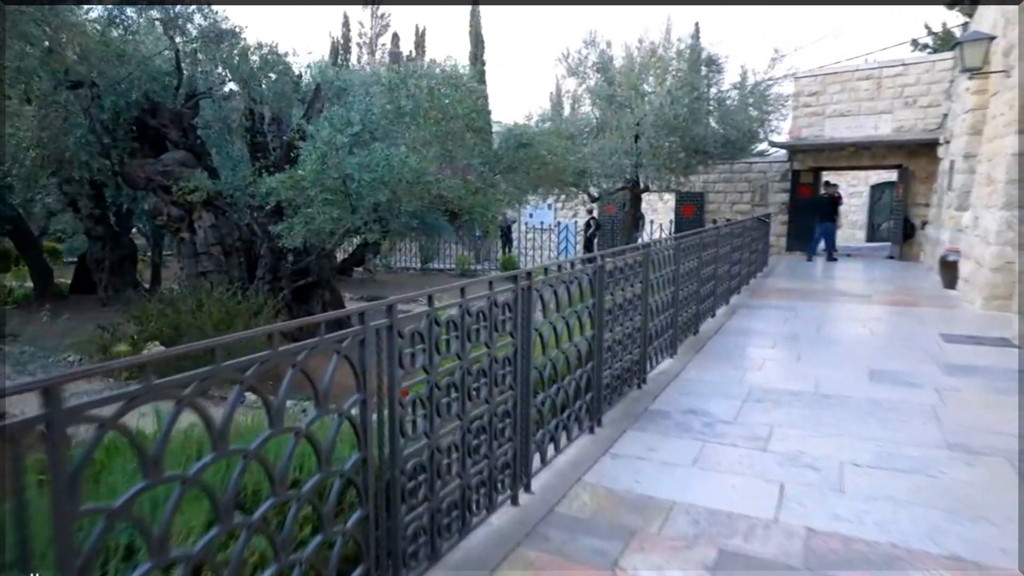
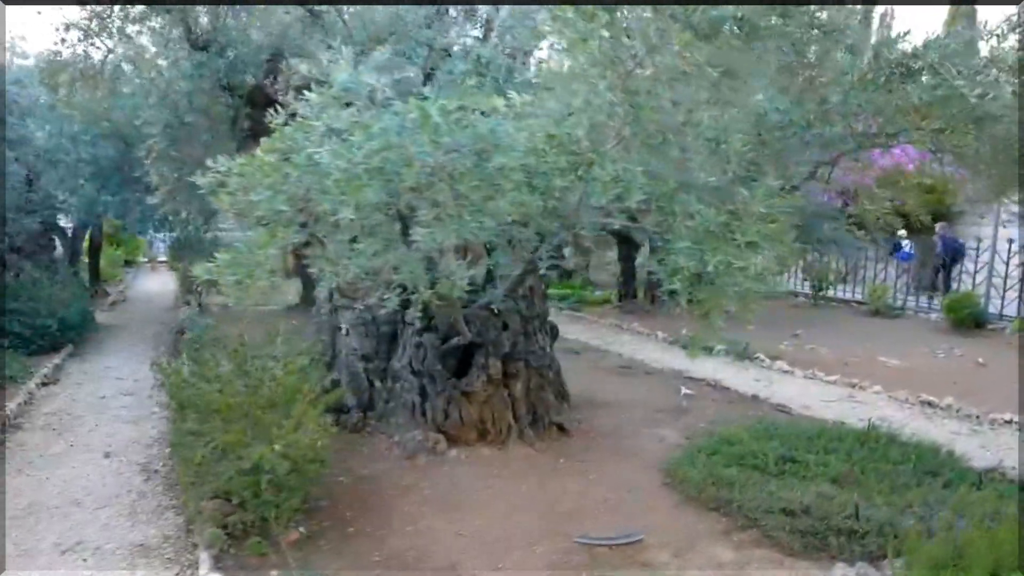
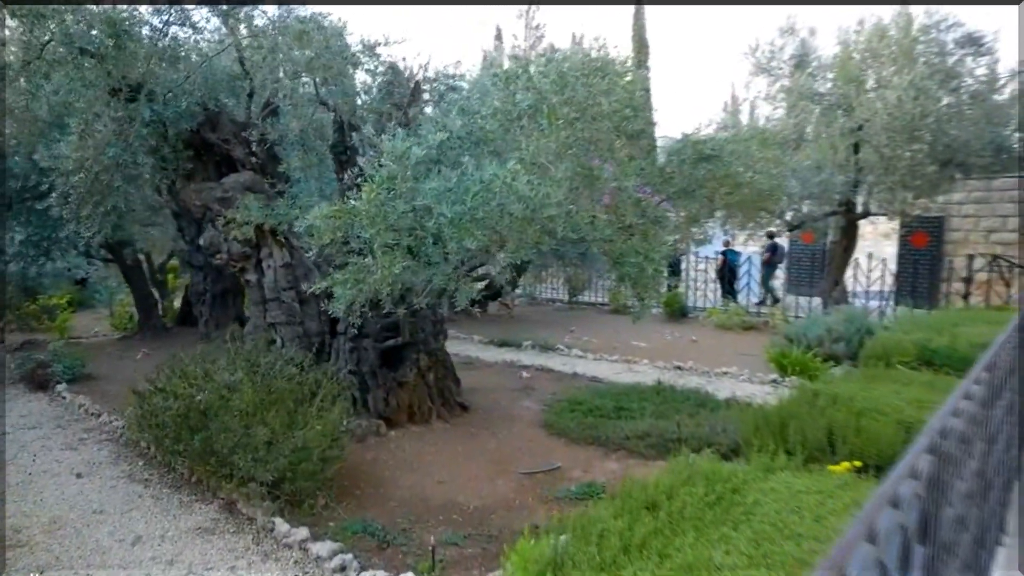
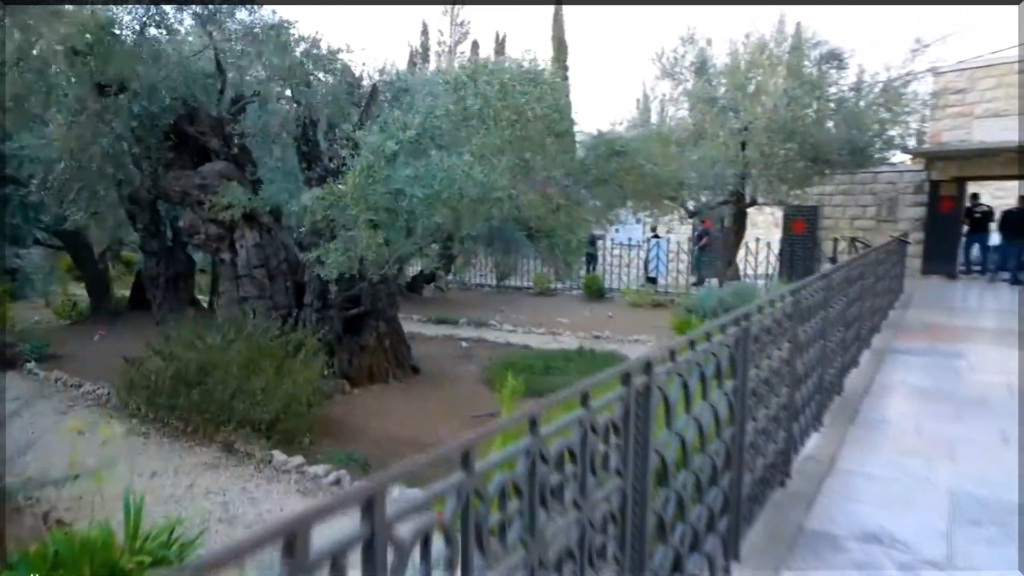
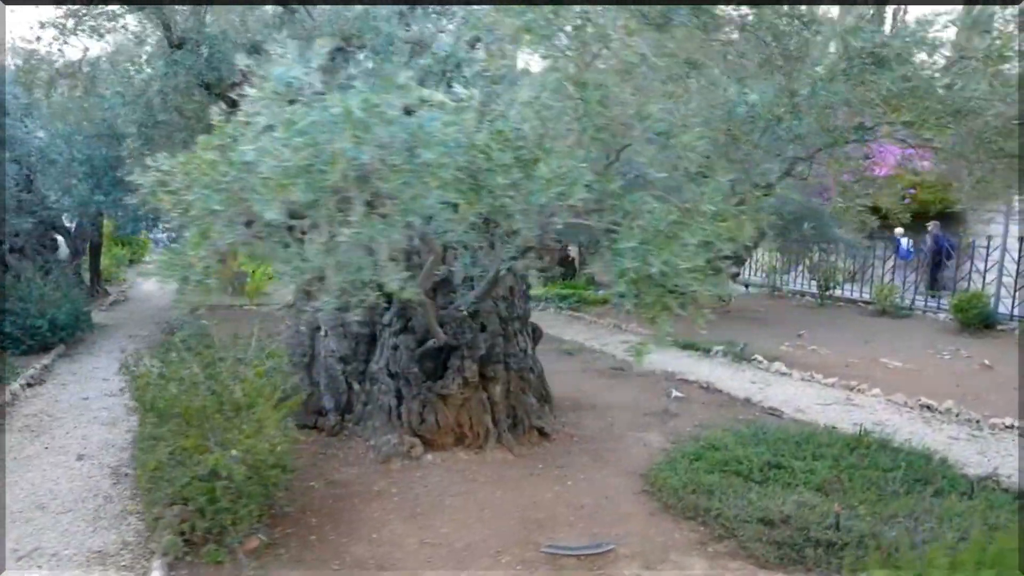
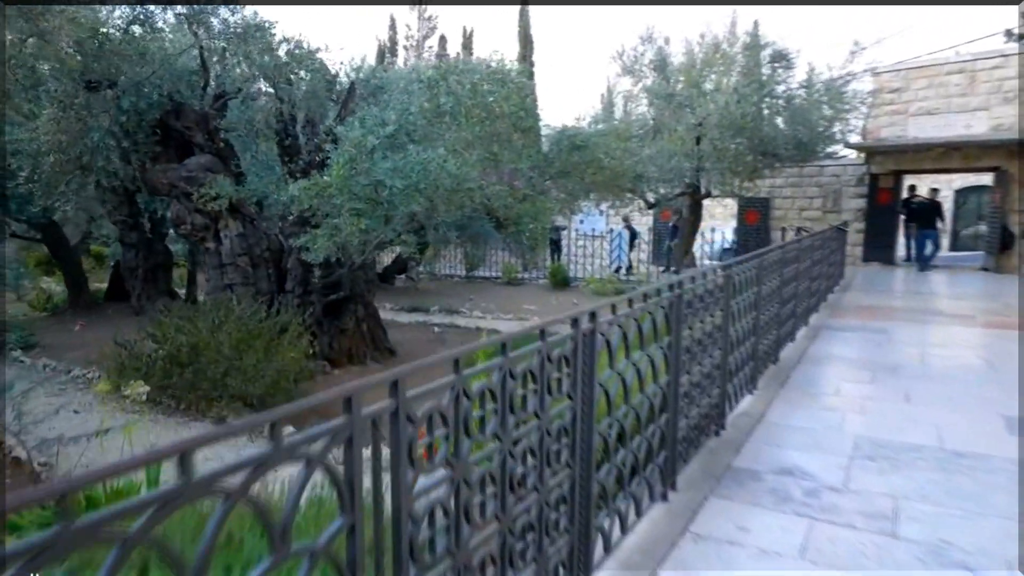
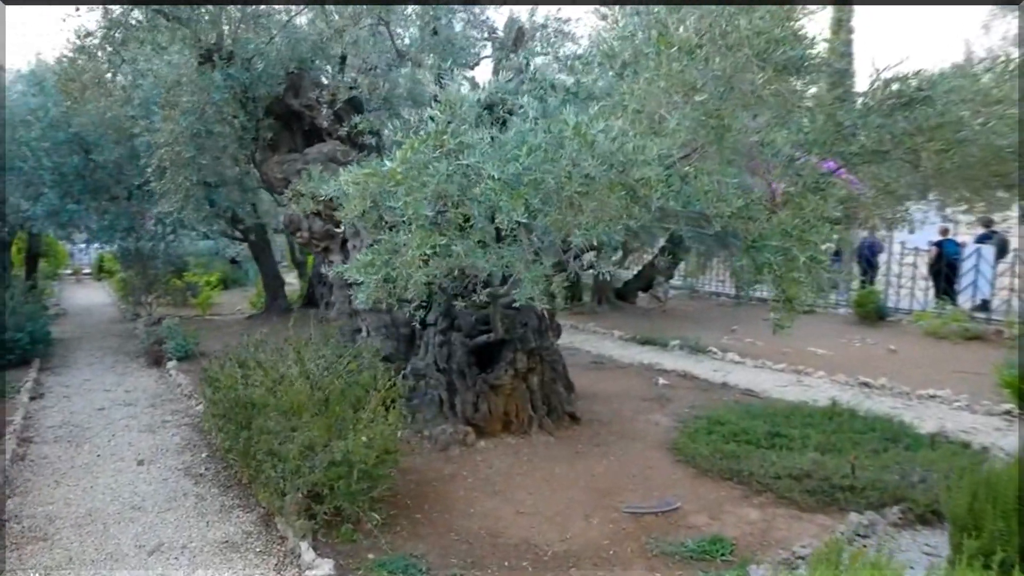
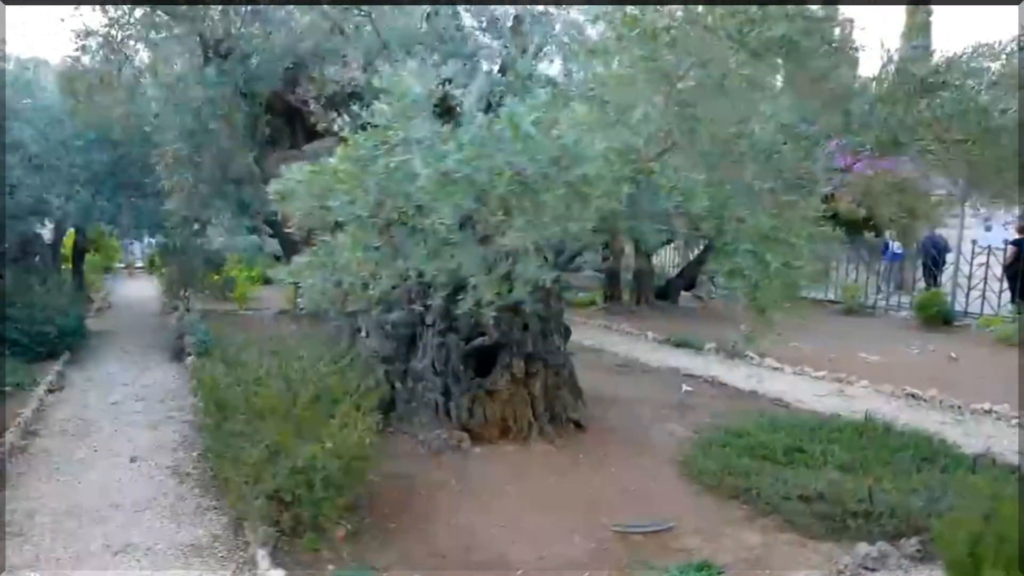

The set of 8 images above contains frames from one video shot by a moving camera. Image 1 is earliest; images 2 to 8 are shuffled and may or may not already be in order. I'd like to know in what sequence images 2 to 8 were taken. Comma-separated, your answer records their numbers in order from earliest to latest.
6, 4, 3, 7, 8, 2, 5
